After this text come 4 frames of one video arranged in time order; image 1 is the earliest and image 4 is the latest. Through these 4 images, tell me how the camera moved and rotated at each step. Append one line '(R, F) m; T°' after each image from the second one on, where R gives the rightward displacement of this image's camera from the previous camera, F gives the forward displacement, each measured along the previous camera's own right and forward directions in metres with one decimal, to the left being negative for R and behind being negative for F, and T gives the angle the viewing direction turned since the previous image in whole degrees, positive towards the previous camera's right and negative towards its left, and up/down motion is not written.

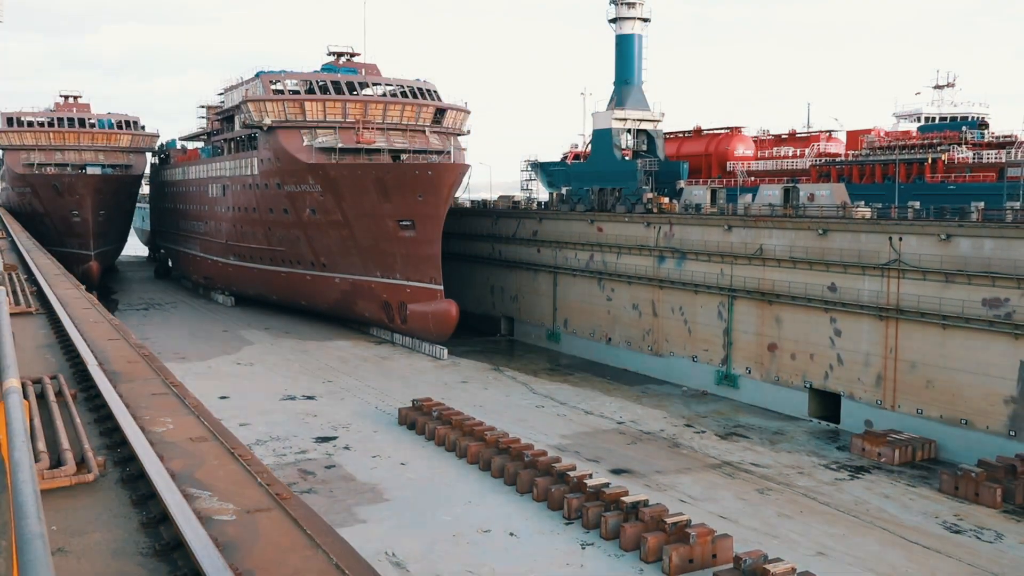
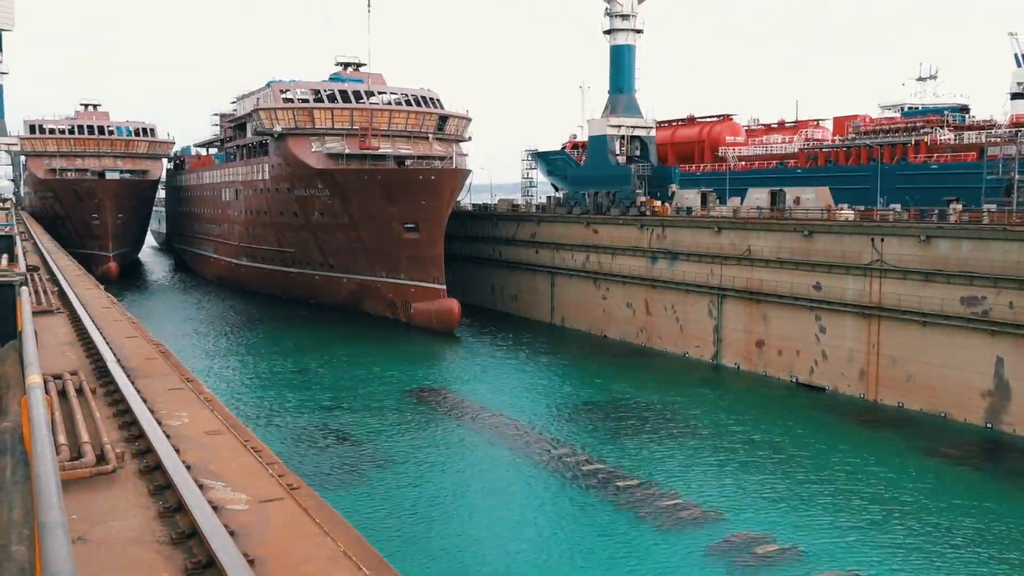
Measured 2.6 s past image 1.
(+0.1, -0.9) m; 0°
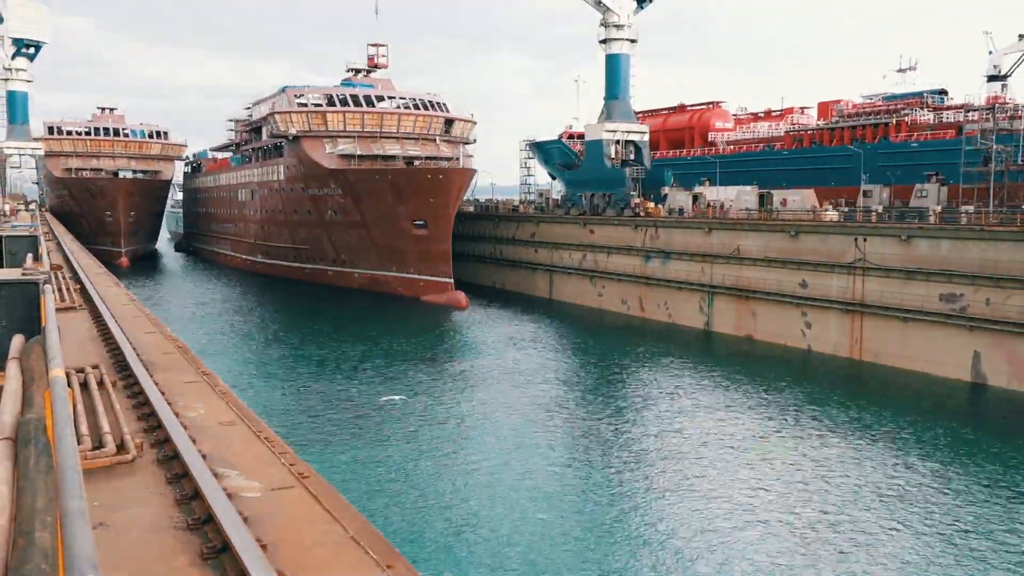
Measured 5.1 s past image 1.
(+0.2, -0.9) m; -1°
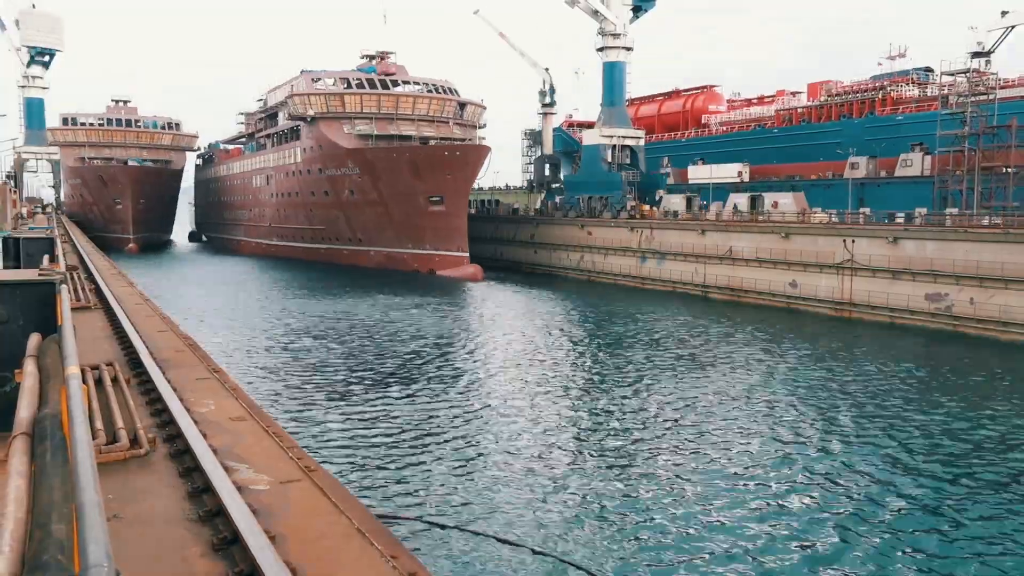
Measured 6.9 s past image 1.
(+0.1, -0.7) m; 0°
